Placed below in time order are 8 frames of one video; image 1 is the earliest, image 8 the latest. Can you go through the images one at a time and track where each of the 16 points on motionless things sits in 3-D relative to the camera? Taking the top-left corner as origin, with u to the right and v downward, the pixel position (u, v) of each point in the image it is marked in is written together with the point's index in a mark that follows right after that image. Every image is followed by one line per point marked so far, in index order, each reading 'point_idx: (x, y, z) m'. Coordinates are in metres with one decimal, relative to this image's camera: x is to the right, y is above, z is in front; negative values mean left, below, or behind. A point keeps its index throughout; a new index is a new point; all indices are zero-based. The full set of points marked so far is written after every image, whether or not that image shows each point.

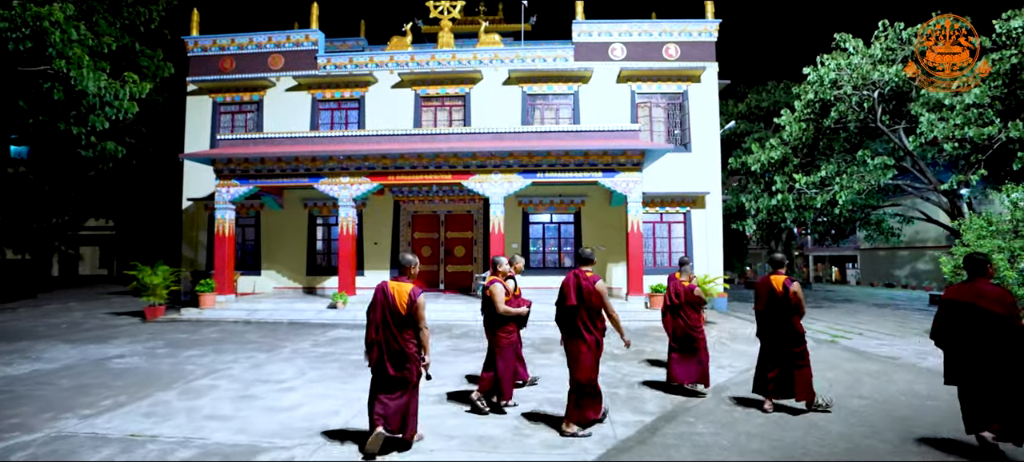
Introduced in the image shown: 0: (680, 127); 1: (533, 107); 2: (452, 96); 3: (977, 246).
0: (+5.0, +3.0, +15.9) m
1: (+0.7, +3.7, +16.1) m
2: (-1.8, +4.1, +16.3) m
3: (+9.1, -0.3, +10.5) m
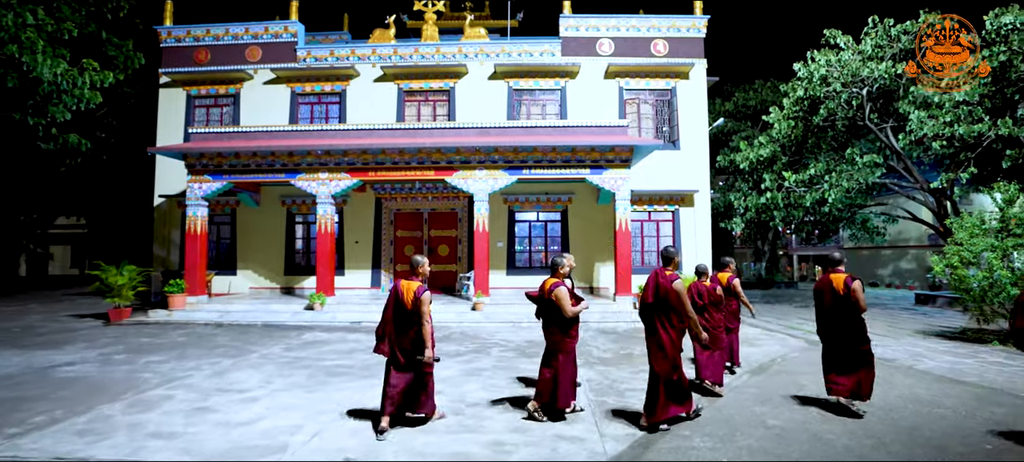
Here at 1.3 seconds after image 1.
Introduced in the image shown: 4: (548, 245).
0: (+4.5, +3.1, +15.6) m
1: (+0.2, +3.8, +15.8) m
2: (-2.2, +4.1, +15.9) m
3: (+8.8, -0.2, +10.3) m
4: (+1.0, -0.4, +15.6) m
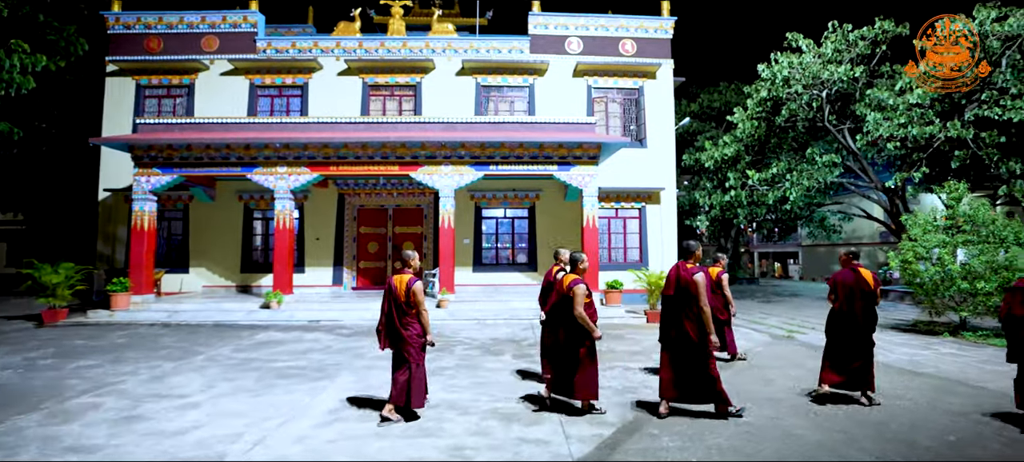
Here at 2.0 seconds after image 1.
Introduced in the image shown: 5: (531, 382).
0: (+3.6, +3.2, +15.6) m
1: (-0.7, +3.8, +15.5) m
2: (-3.2, +4.2, +15.5) m
3: (+8.1, -0.2, +10.6) m
4: (0.0, -0.3, +15.4) m
5: (+0.2, -1.9, +6.9) m
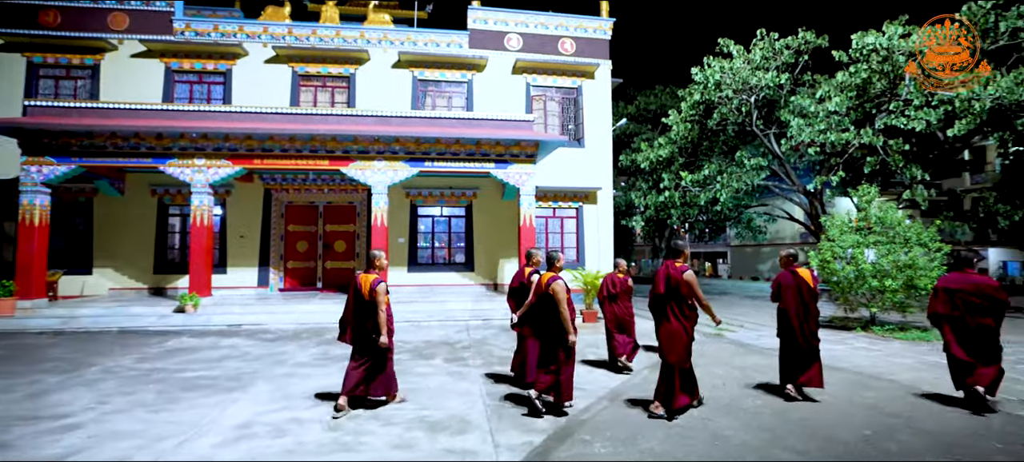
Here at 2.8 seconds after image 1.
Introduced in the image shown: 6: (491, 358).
0: (+1.8, +3.2, +15.7) m
1: (-2.5, +3.9, +15.1) m
2: (-4.9, +4.3, +14.8) m
3: (+6.9, -0.2, +11.2) m
4: (-1.7, -0.3, +15.1) m
5: (-0.6, -1.9, +6.7) m
6: (-0.3, -2.0, +8.5) m
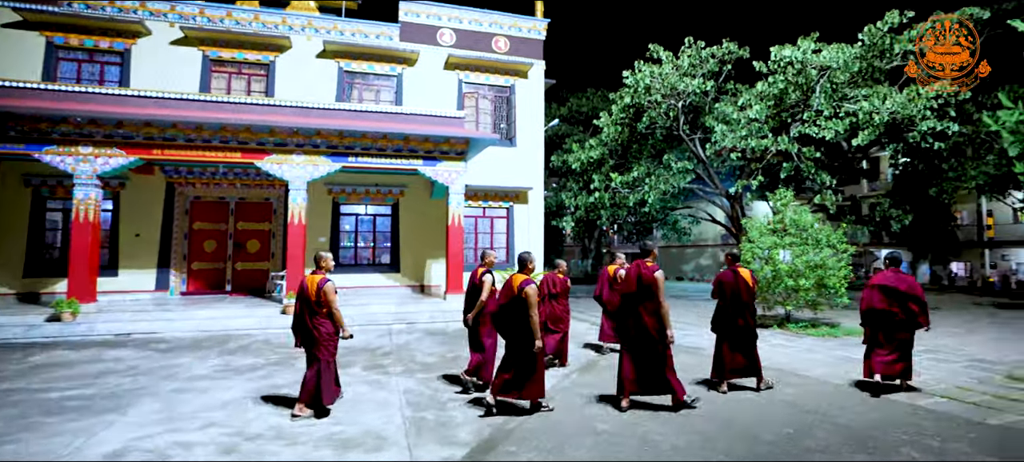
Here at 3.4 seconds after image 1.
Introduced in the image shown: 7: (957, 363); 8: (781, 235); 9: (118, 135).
0: (-0.2, +3.2, +15.4) m
1: (-4.3, +3.9, +14.3) m
2: (-6.7, +4.3, +13.7) m
3: (+5.4, -0.3, +11.6) m
4: (-3.7, -0.3, +14.4) m
5: (-1.5, -1.9, +6.2) m
6: (-1.5, -2.0, +8.0) m
7: (+6.9, -2.0, +8.4) m
8: (+5.8, -0.1, +11.6) m
9: (-7.8, +1.9, +10.6) m
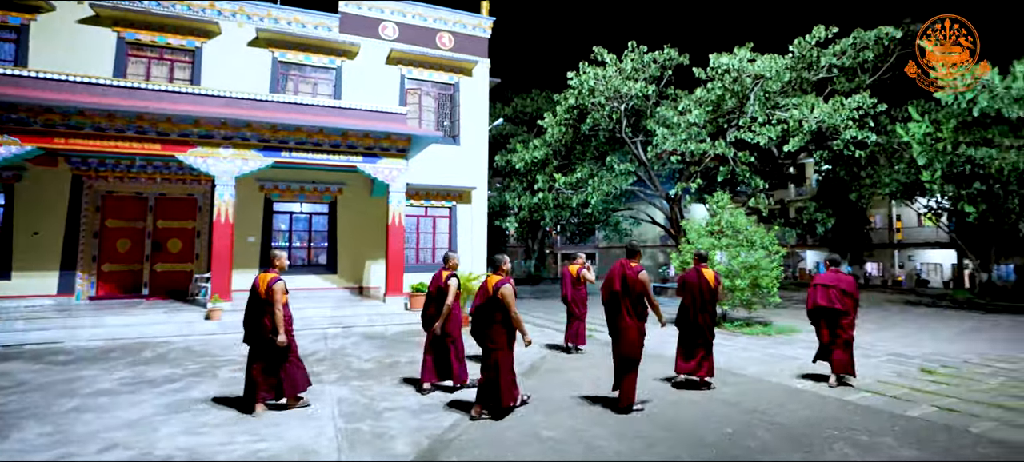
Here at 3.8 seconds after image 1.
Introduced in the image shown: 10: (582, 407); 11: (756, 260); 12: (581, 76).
0: (-1.8, +3.2, +15.1) m
1: (-5.8, +3.9, +13.6) m
2: (-8.1, +4.4, +12.7) m
3: (+4.1, -0.3, +11.9) m
4: (-5.1, -0.3, +13.7) m
5: (-2.1, -1.9, +5.8) m
6: (-2.3, -2.0, +7.6) m
7: (+6.0, -2.1, +8.8) m
8: (+4.6, -0.1, +11.9) m
9: (-8.8, +1.9, +9.5) m
10: (+0.8, -1.8, +5.7) m
11: (+5.2, -0.6, +11.5) m
12: (+1.9, +4.4, +15.2) m
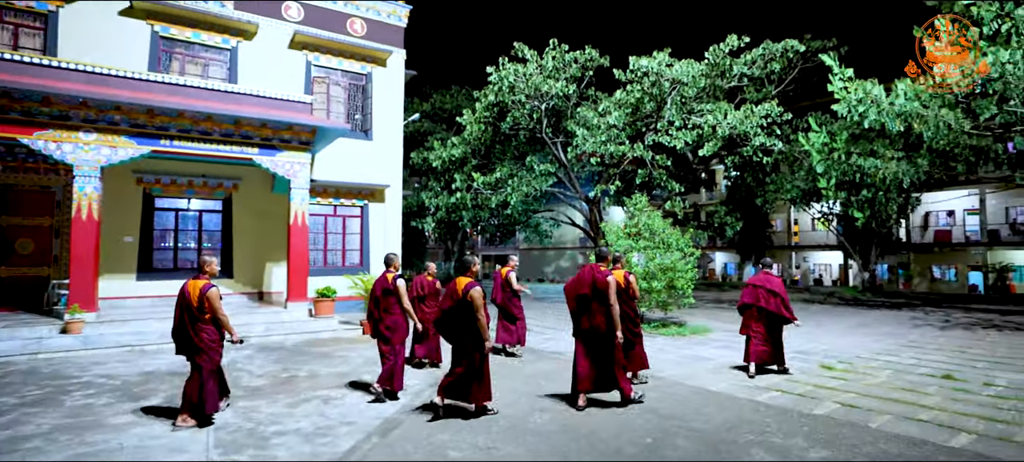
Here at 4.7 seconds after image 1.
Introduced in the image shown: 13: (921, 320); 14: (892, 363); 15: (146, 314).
0: (-4.0, +3.2, +14.2) m
1: (-7.7, +4.0, +12.1) m
2: (-9.8, +4.4, +10.9) m
3: (+2.3, -0.3, +11.8) m
4: (-7.1, -0.2, +12.3) m
5: (-3.0, -1.9, +4.9) m
6: (-3.4, -2.0, +6.7) m
7: (+4.6, -2.1, +9.1) m
8: (+2.8, -0.2, +11.9) m
9: (-10.1, +2.0, +7.6) m
10: (-0.1, -1.8, +5.2) m
11: (+3.4, -0.7, +11.5) m
12: (-0.3, +4.4, +14.8) m
13: (+9.1, -2.0, +12.0) m
14: (+5.2, -1.8, +7.3) m
15: (-6.6, -1.5, +9.8) m
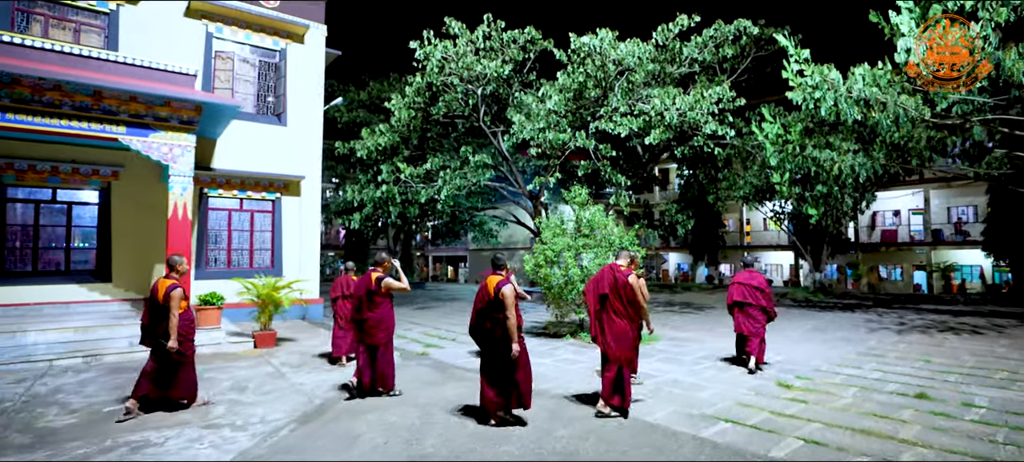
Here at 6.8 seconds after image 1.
0: (-5.6, +3.2, +12.5) m
1: (-9.1, +4.0, +10.1) m
2: (-11.2, +4.5, +8.8) m
3: (+0.9, -0.3, +10.6) m
4: (-8.6, -0.2, +10.4) m
5: (-3.9, -1.8, +3.3) m
6: (-4.5, -1.9, +5.0) m
7: (+3.4, -2.1, +8.0) m
8: (+1.3, -0.1, +10.8) m
9: (-11.2, +2.1, +5.5) m
10: (-1.1, -1.8, +3.8) m
11: (+2.0, -0.6, +10.5) m
12: (-2.0, +4.4, +13.4) m
13: (+7.6, -1.9, +11.3) m
14: (+4.1, -1.7, +6.4) m
15: (-7.8, -1.4, +7.9) m
